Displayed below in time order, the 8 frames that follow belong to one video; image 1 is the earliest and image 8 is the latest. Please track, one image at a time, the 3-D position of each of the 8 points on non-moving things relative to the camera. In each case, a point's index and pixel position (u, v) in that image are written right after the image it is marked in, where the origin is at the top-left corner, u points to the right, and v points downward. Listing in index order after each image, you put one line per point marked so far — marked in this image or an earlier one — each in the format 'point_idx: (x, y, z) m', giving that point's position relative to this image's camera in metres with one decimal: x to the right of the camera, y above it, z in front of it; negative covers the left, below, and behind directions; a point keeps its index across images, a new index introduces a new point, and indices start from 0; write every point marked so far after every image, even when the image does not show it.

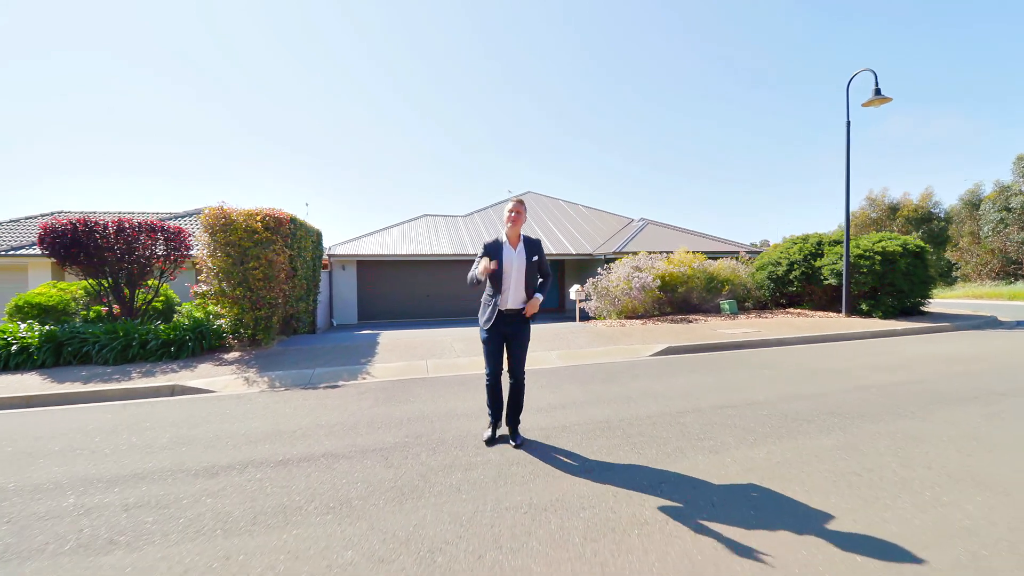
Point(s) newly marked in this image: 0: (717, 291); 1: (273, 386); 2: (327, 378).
0: (+4.7, -0.1, +11.0) m
1: (-2.7, -1.1, +5.5) m
2: (-2.2, -1.1, +5.7) m
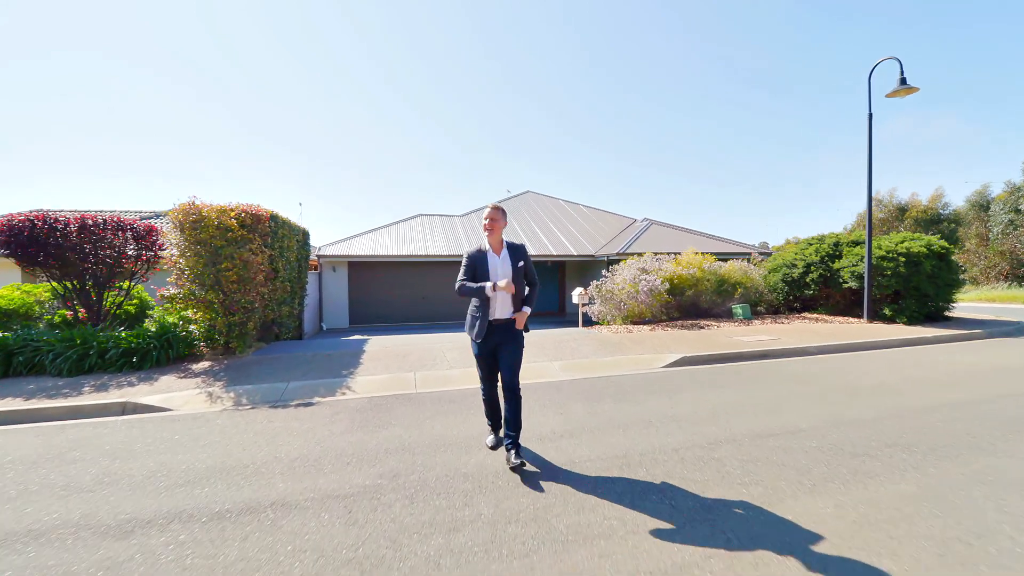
0: (+4.7, -0.2, +10.3) m
1: (-2.7, -1.2, +4.8) m
2: (-2.2, -1.1, +5.0) m
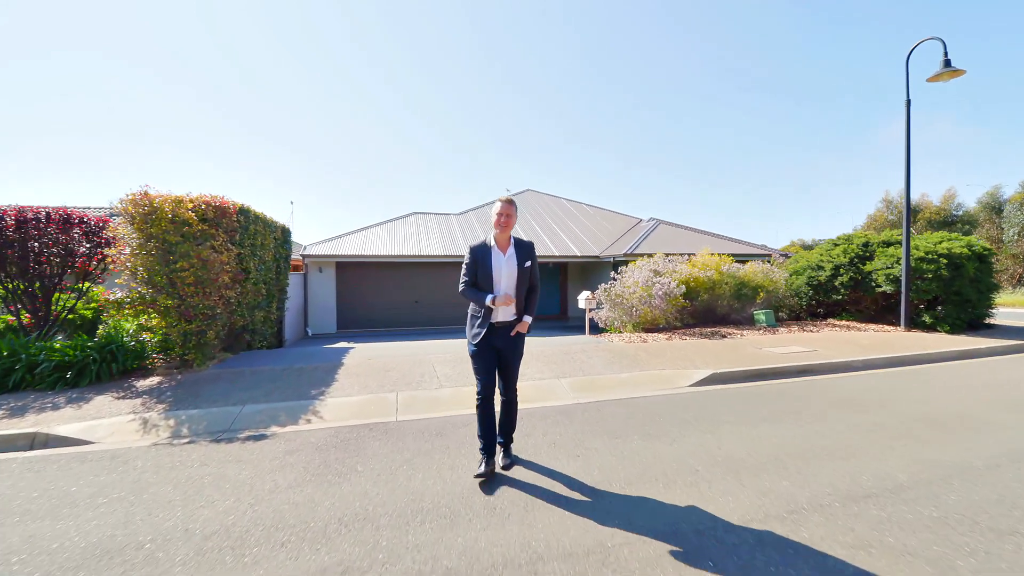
0: (+4.7, -0.2, +9.4) m
1: (-2.7, -1.2, +3.9) m
2: (-2.2, -1.1, +4.1) m
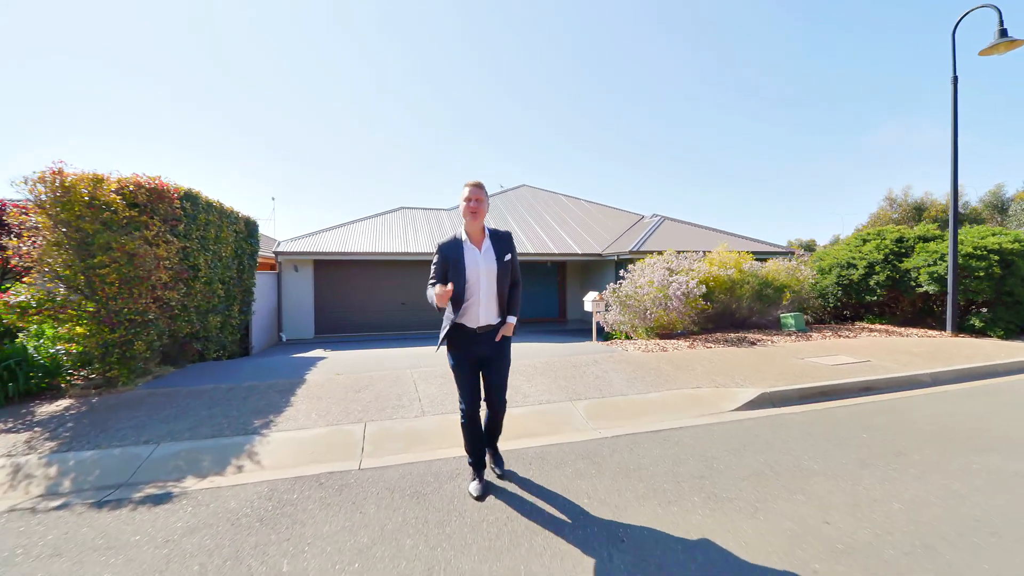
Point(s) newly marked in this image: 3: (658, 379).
0: (+4.6, -0.2, +8.5) m
1: (-2.7, -1.2, +2.8) m
2: (-2.2, -1.1, +3.0) m
3: (+1.5, -0.9, +4.9) m
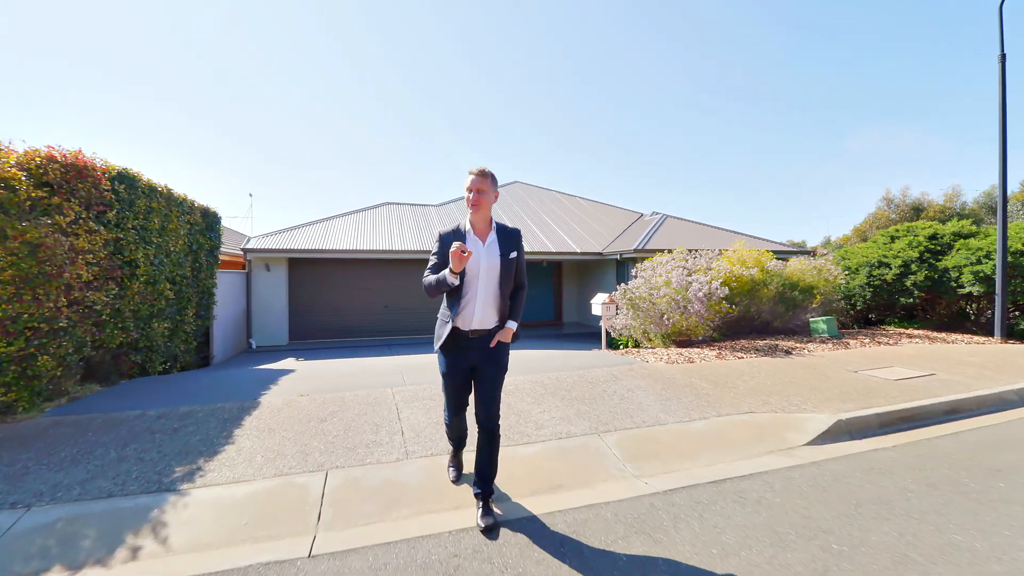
0: (+4.6, -0.3, +7.6) m
1: (-2.6, -1.2, +1.8) m
2: (-2.1, -1.1, +2.0) m
3: (+1.5, -0.9, +4.0) m
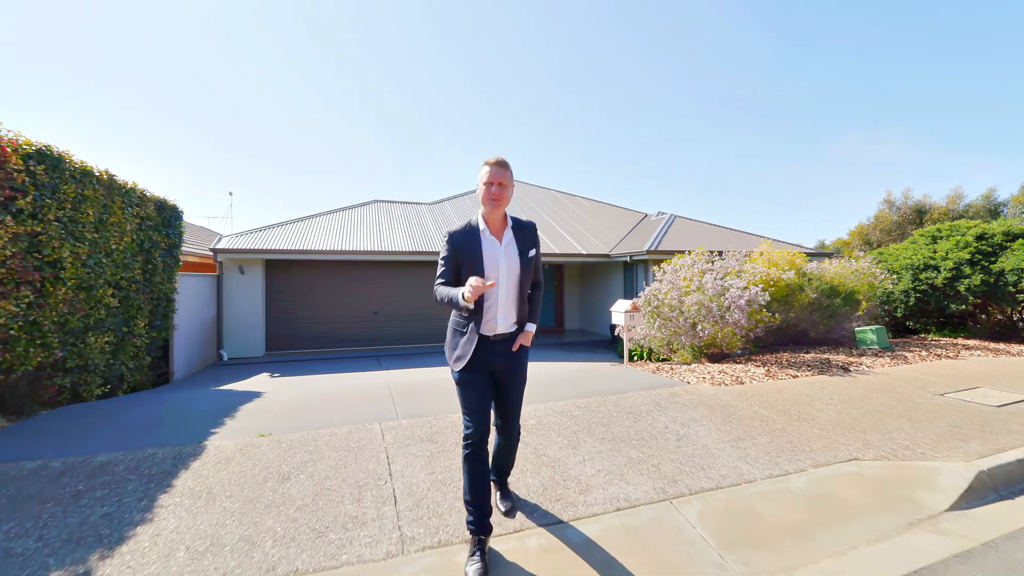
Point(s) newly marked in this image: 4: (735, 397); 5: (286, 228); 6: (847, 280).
0: (+4.7, -0.3, +6.8) m
1: (-2.4, -1.2, +0.8) m
2: (-1.9, -1.2, +1.1) m
3: (+1.7, -1.0, +3.1) m
4: (+1.9, -0.9, +4.1) m
5: (-4.5, +1.2, +9.7) m
6: (+4.8, +0.1, +6.9) m
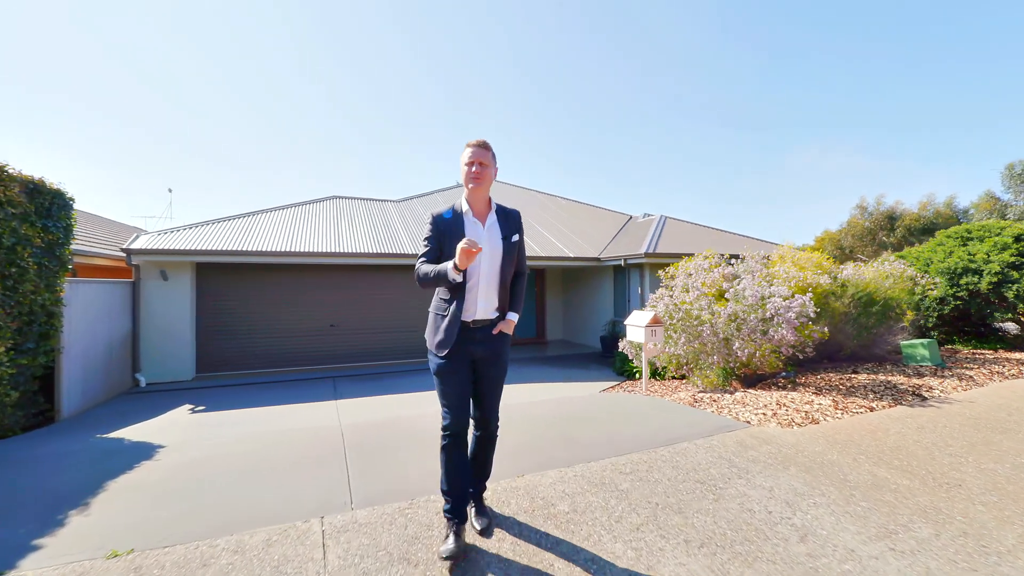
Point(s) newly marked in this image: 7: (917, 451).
0: (+4.5, -0.4, +5.9) m
1: (-2.1, -1.3, -0.5) m
2: (-1.6, -1.2, -0.3) m
3: (+1.8, -1.0, +2.0) m
4: (+1.9, -1.0, +3.0) m
5: (-4.9, +1.1, +8.2) m
6: (+4.6, 0.0, +6.0) m
7: (+2.4, -1.0, +2.9) m
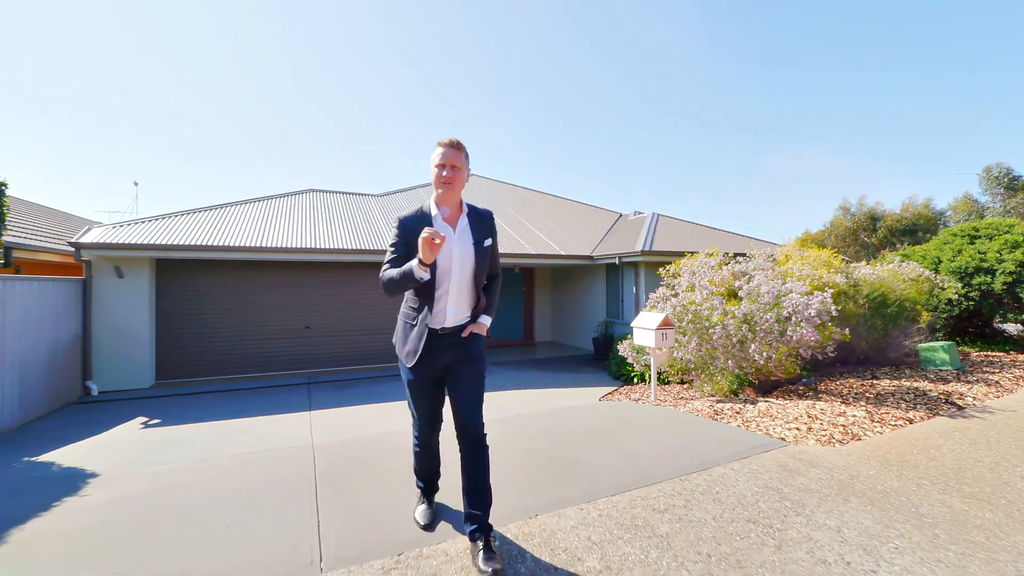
0: (+4.4, -0.4, +5.6) m
1: (-2.0, -1.2, -1.1) m
2: (-1.5, -1.2, -0.8) m
3: (+1.9, -1.0, +1.6) m
4: (+2.0, -1.0, +2.6) m
5: (-5.0, +1.1, +7.6) m
6: (+4.5, 0.0, +5.7) m
7: (+2.5, -1.0, +2.5) m
